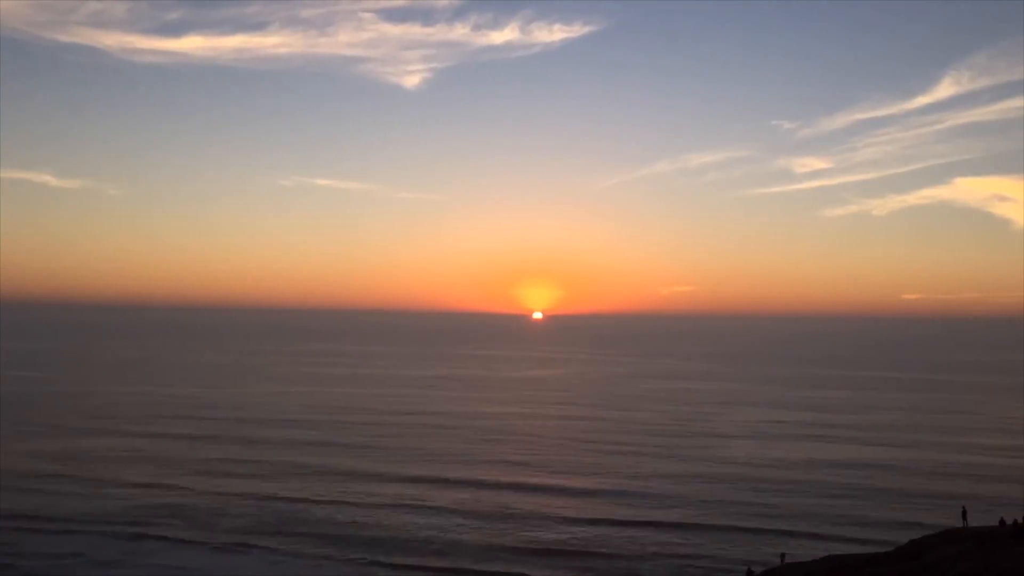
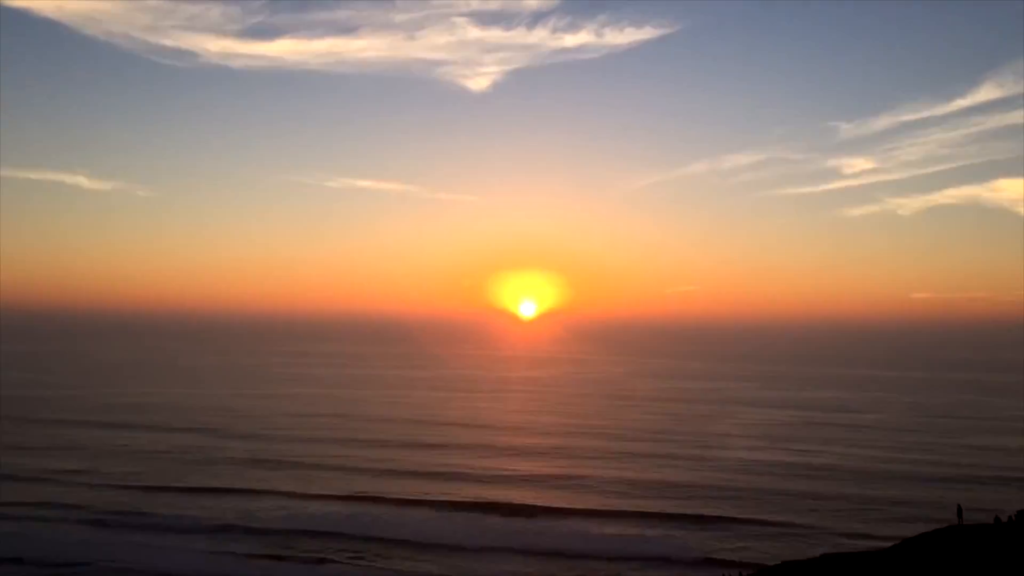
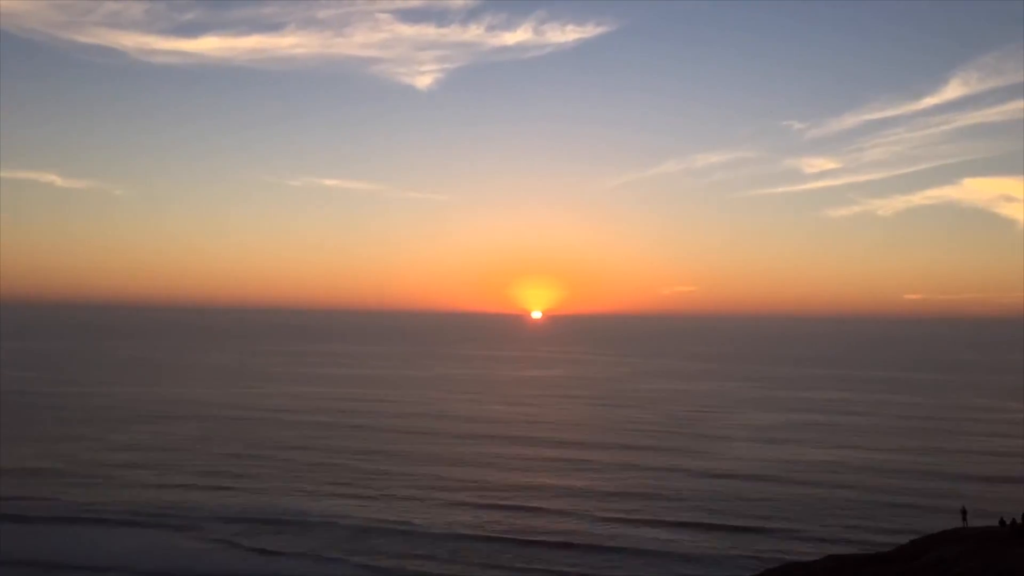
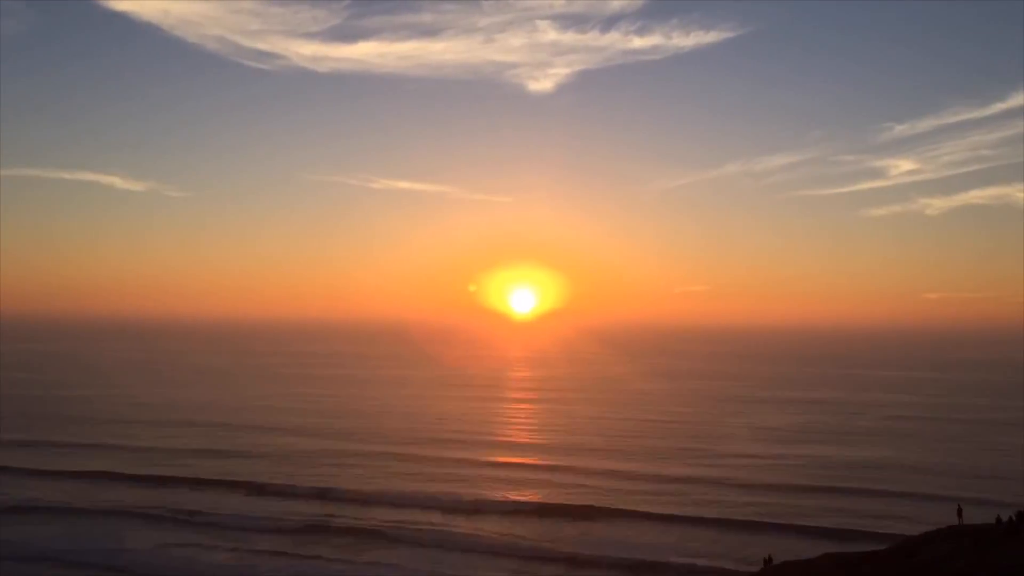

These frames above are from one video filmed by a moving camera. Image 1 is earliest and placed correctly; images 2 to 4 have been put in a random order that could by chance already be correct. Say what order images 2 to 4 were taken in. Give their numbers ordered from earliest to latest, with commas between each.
3, 2, 4
